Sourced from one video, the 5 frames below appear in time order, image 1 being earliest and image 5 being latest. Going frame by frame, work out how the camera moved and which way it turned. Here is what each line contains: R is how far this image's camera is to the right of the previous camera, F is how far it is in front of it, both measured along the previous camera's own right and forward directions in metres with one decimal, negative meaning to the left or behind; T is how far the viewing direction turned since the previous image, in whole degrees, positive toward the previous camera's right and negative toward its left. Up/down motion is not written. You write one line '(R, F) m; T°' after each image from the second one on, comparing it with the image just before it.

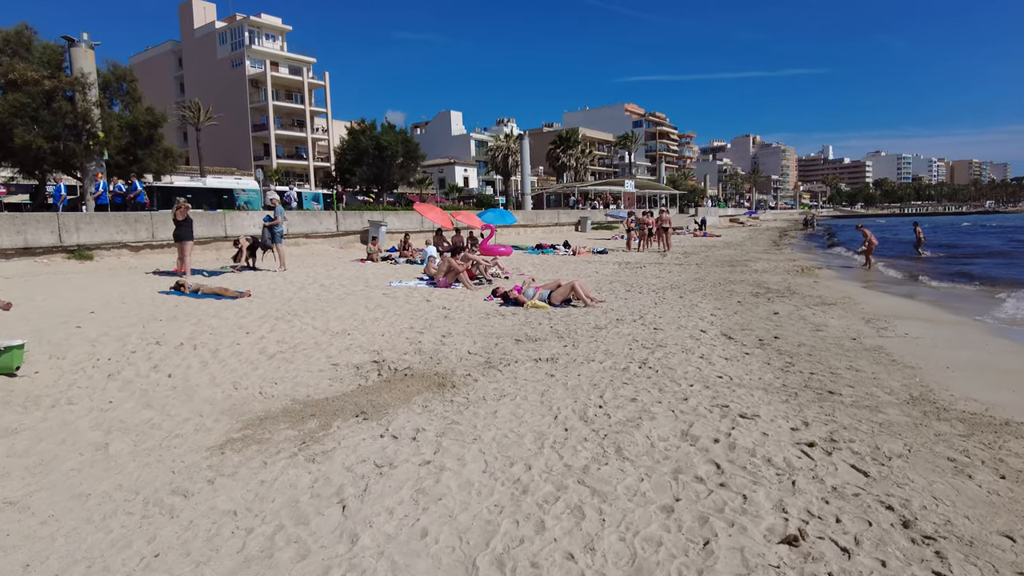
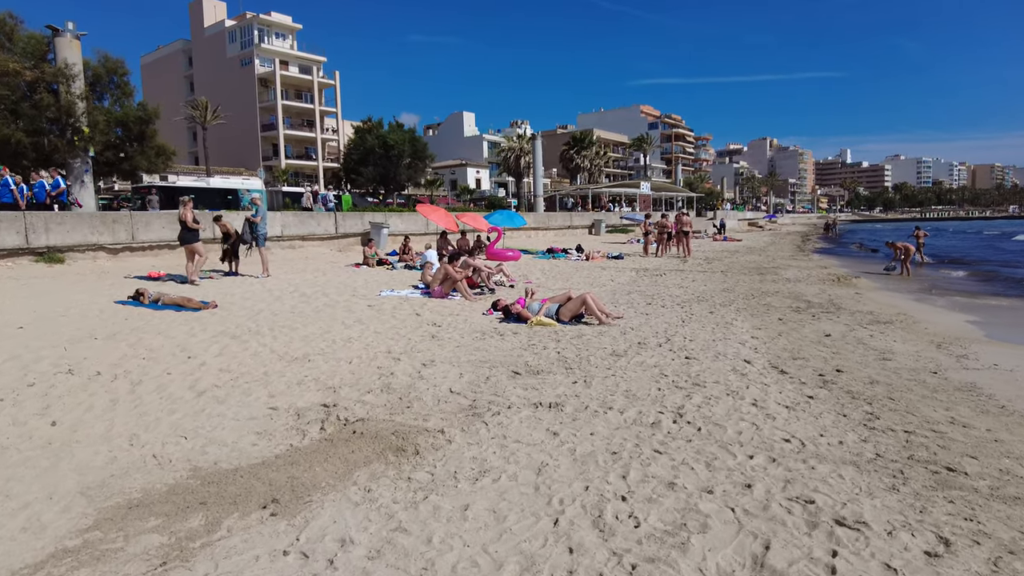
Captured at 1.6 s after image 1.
(+0.1, +1.4) m; -1°
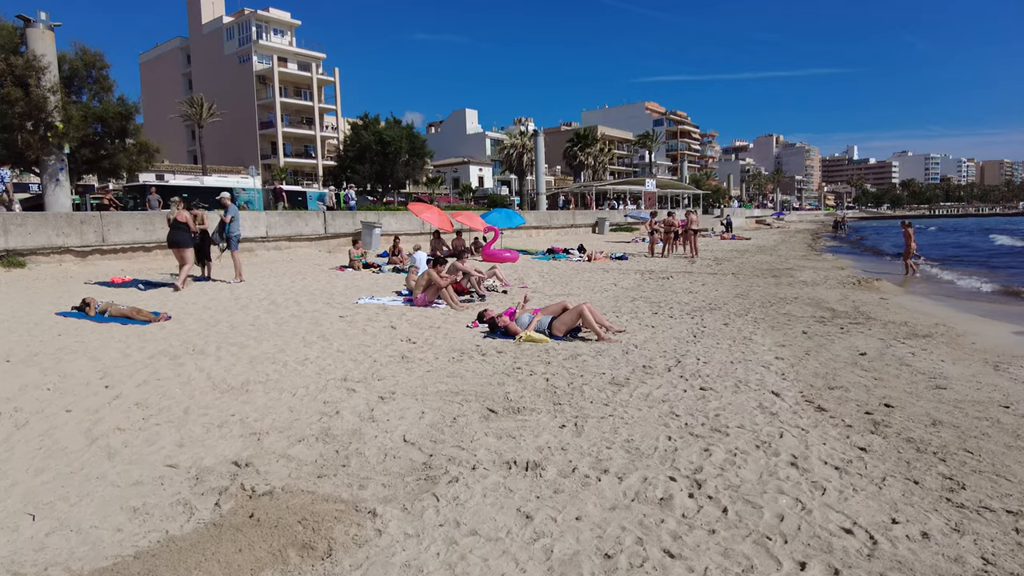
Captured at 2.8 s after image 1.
(+0.2, +1.1) m; 0°
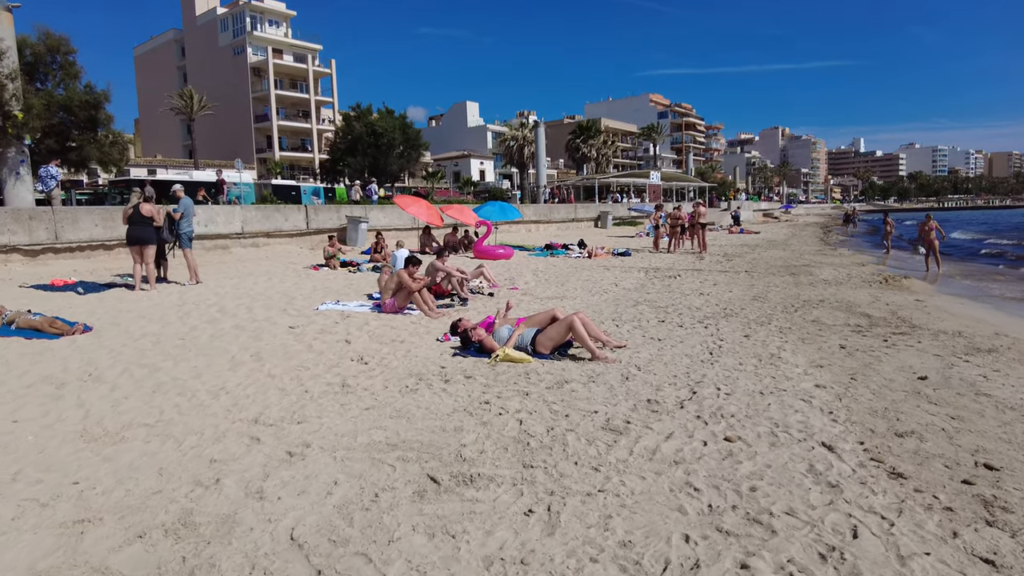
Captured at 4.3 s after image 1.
(+0.3, +1.4) m; 0°
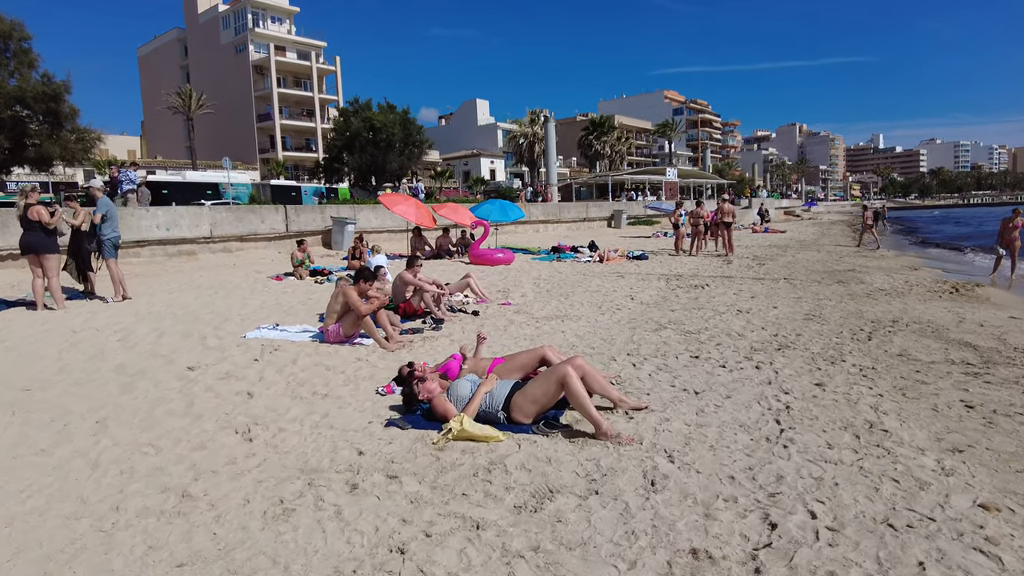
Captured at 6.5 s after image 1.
(+0.3, +2.1) m; -1°
